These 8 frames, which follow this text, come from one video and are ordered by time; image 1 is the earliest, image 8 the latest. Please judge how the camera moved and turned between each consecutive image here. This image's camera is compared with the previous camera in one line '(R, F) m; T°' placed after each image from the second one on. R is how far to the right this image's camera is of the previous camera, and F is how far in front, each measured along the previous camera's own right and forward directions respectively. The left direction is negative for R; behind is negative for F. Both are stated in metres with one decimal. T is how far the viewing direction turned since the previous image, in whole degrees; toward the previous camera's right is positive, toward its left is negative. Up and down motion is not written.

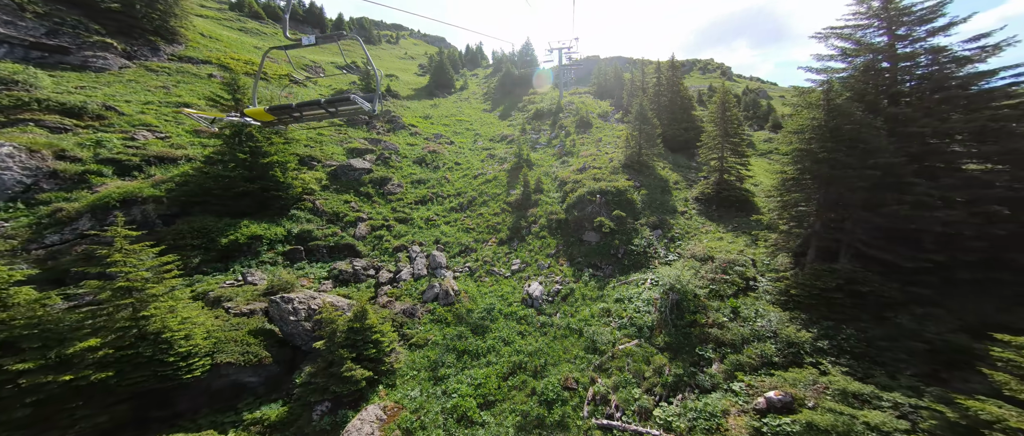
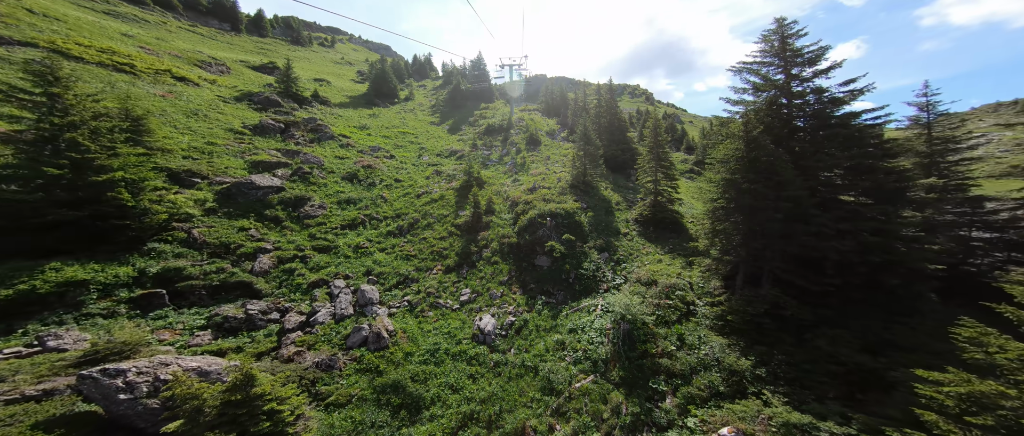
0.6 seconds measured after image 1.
(+0.5, +2.3) m; +9°
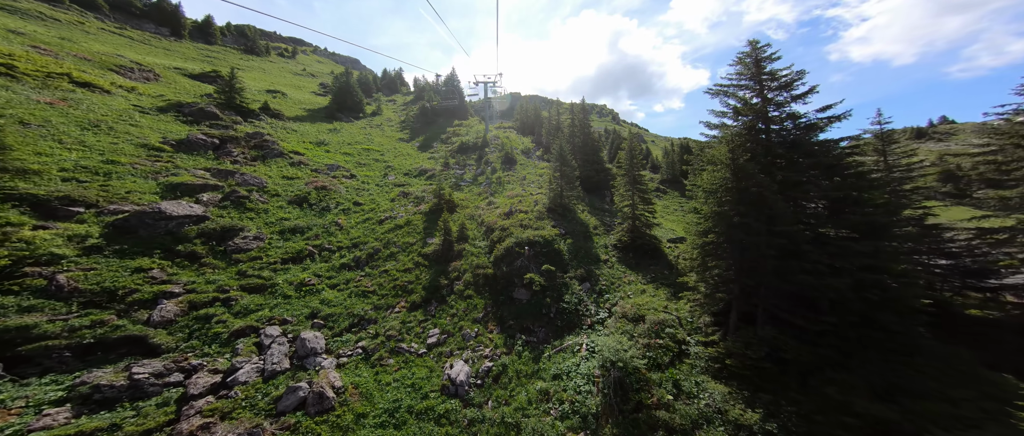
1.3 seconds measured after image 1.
(0.0, +2.1) m; +5°
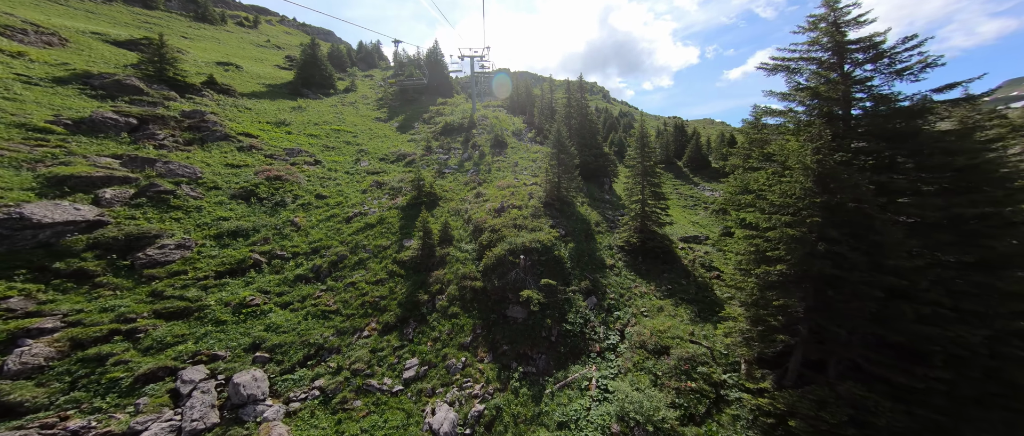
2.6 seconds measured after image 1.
(-0.2, +3.3) m; +2°
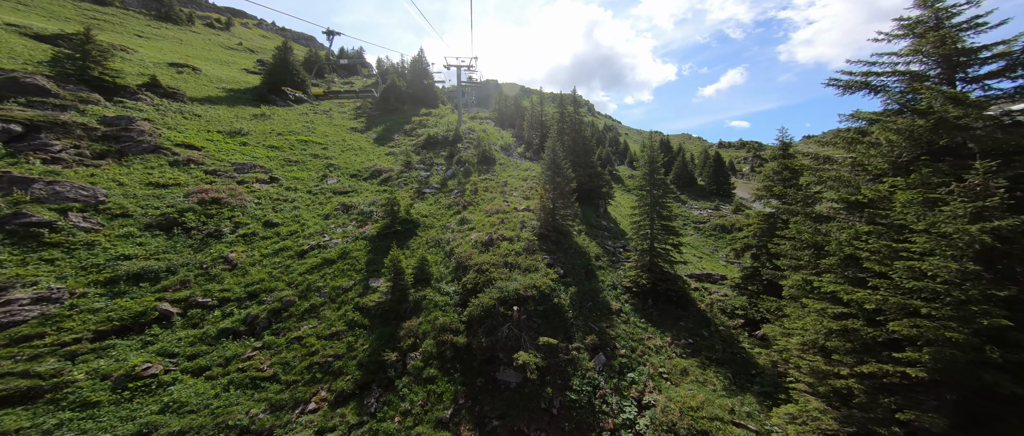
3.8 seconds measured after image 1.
(-0.3, +2.7) m; +3°
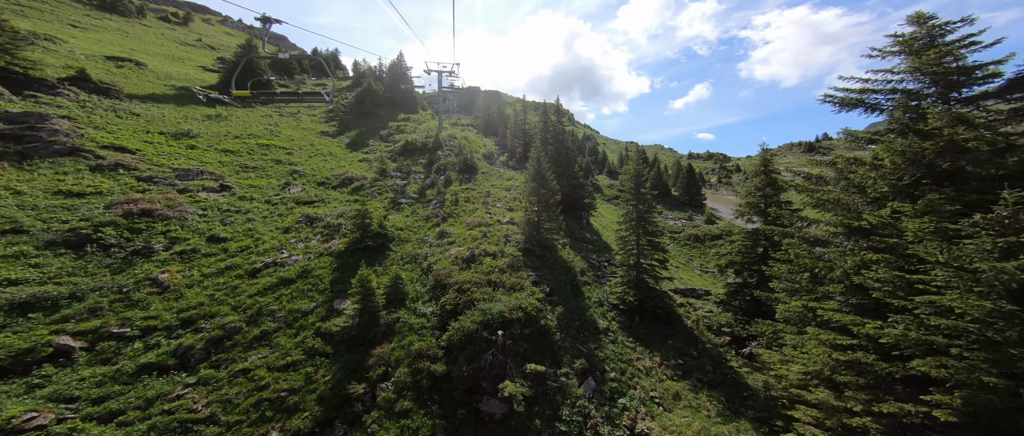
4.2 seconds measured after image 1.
(-0.2, +0.8) m; +4°
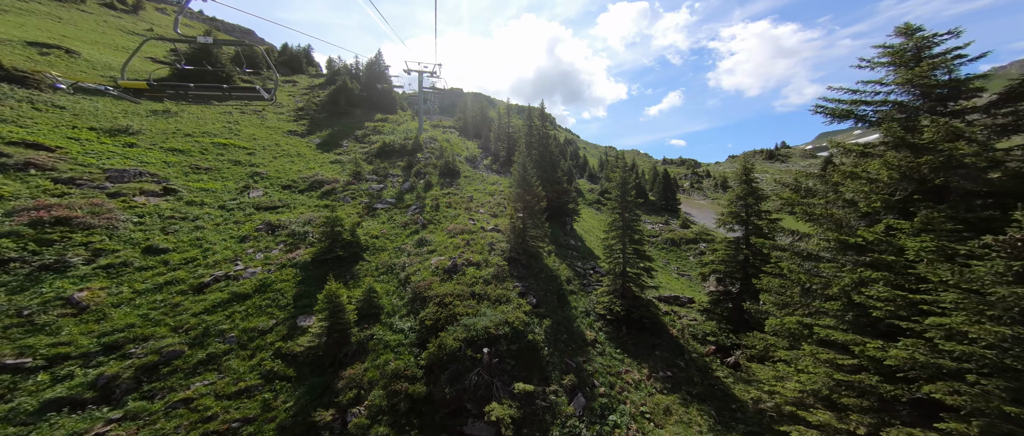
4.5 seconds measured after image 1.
(-0.2, +0.6) m; +4°
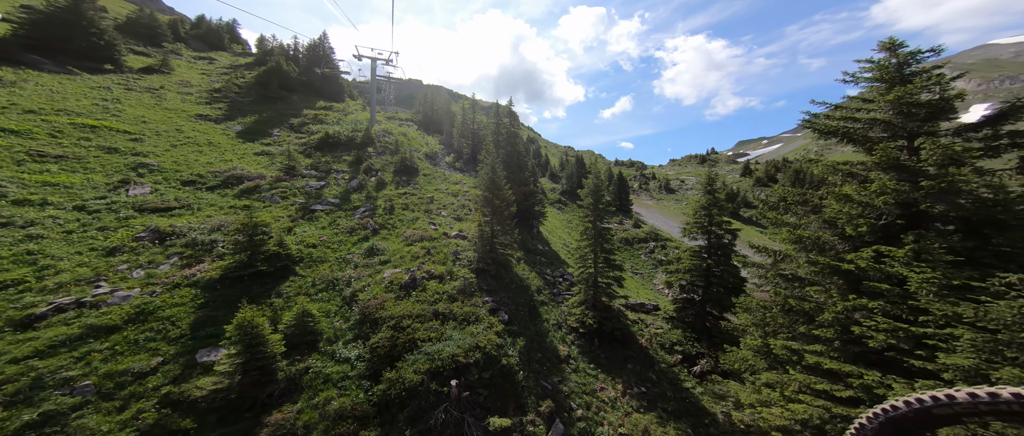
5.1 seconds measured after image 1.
(-0.5, +1.4) m; +8°
